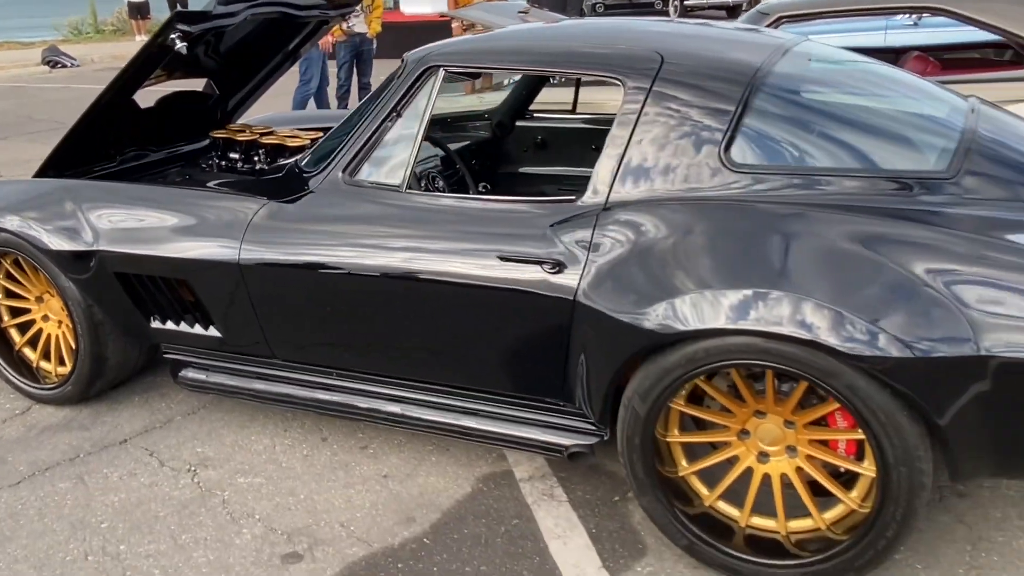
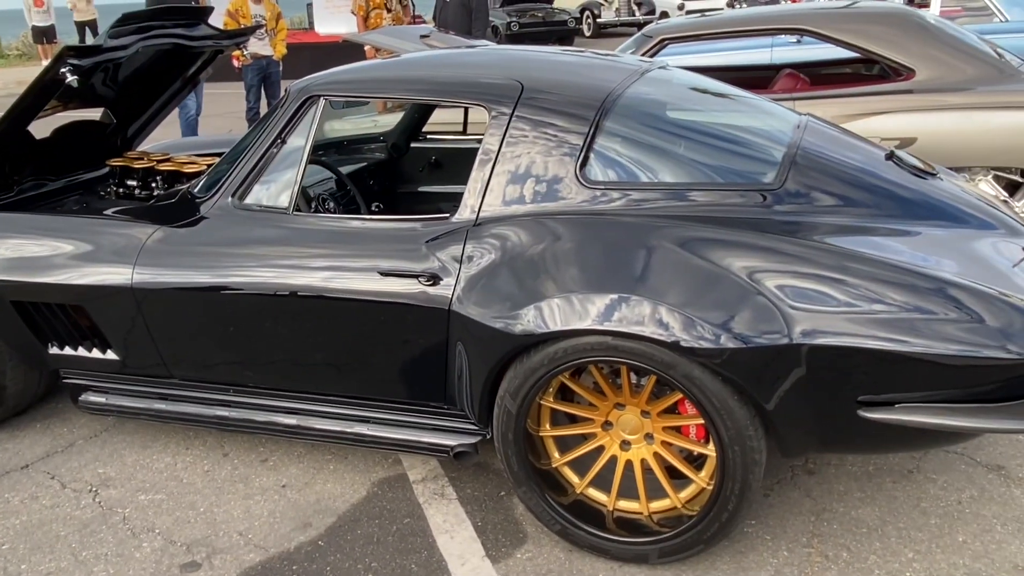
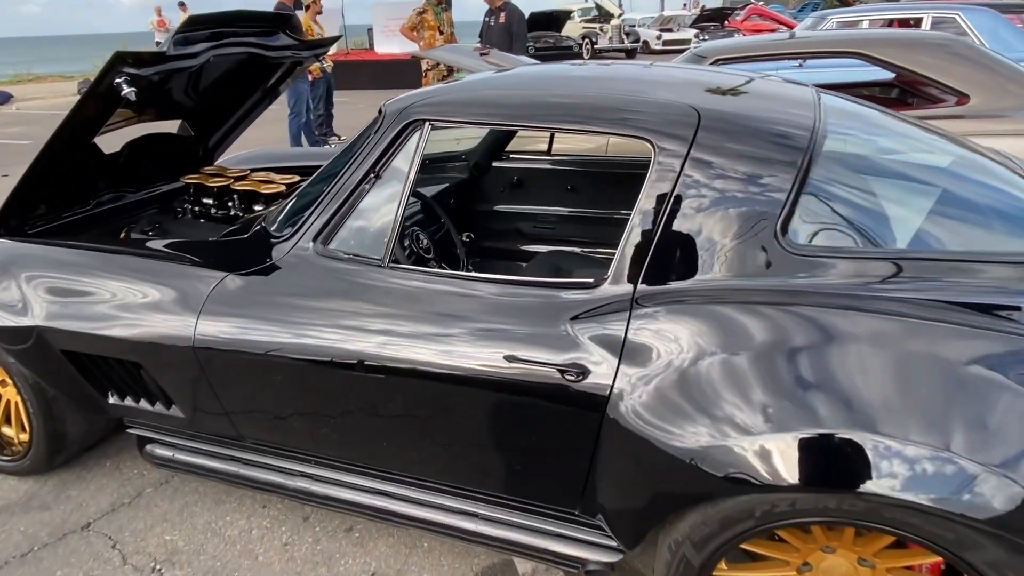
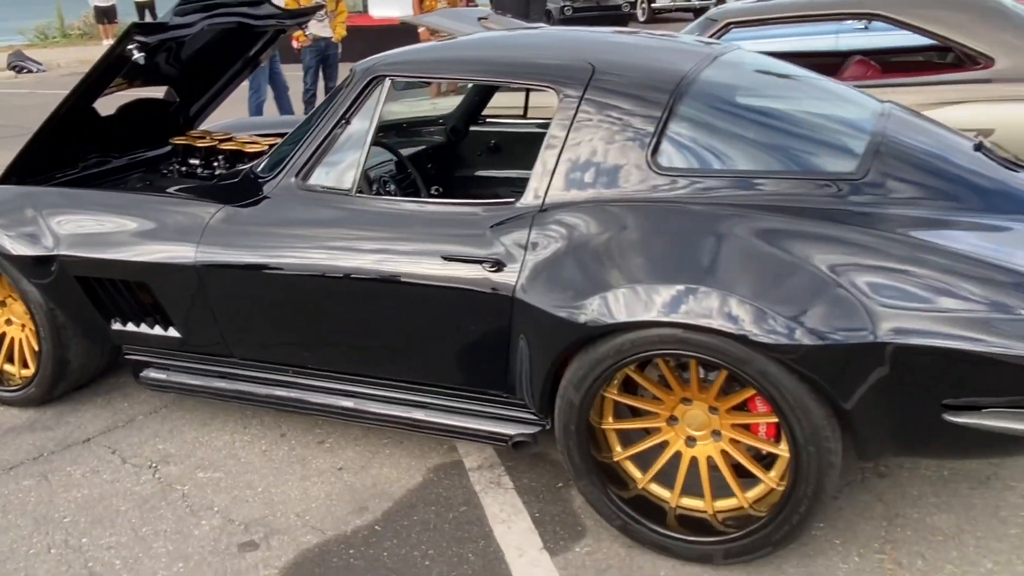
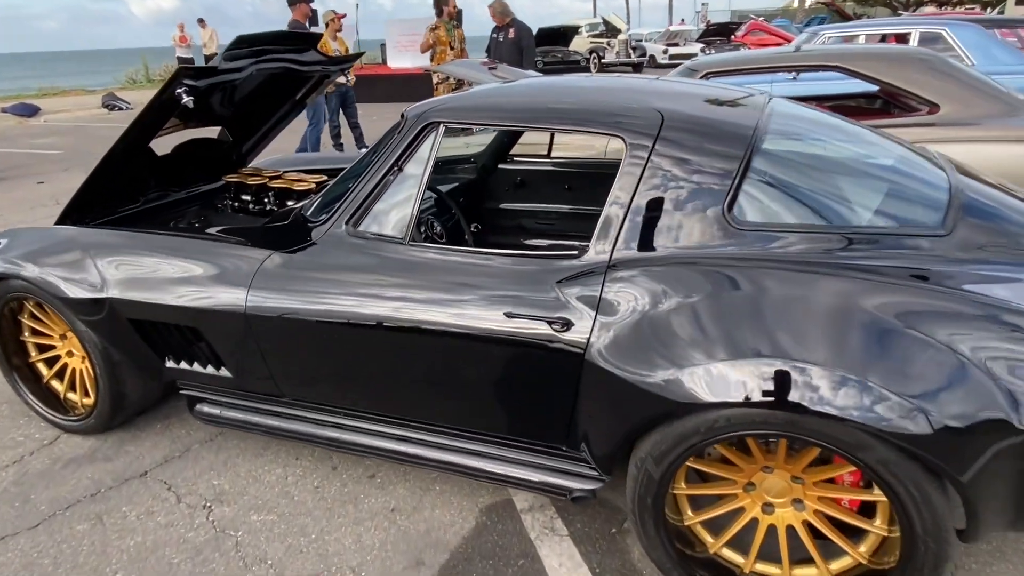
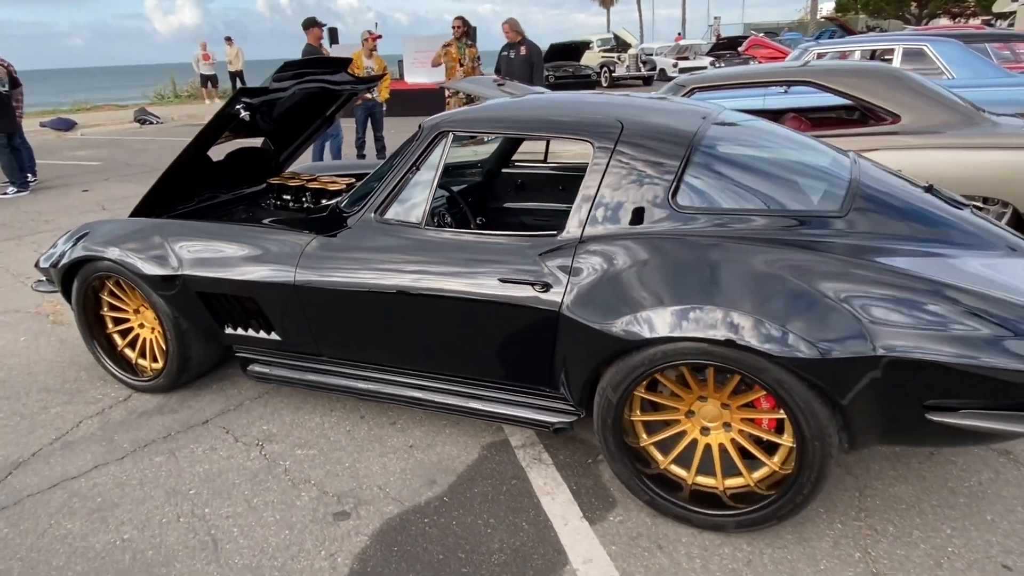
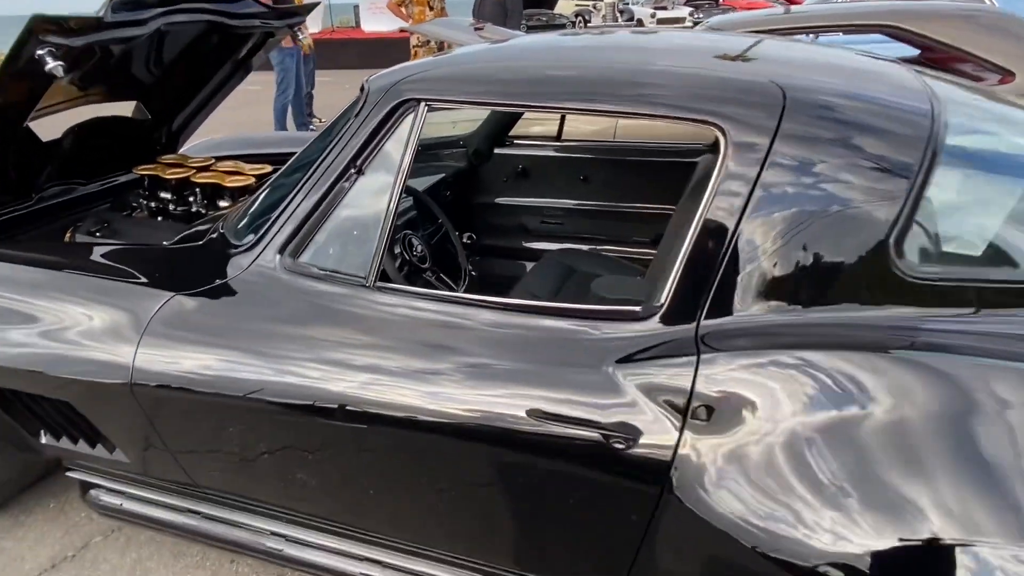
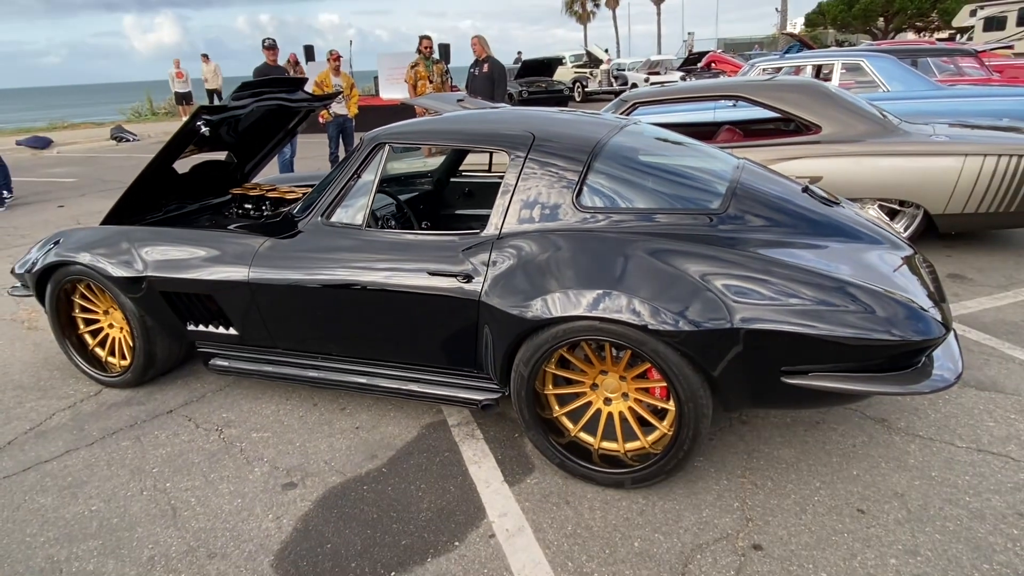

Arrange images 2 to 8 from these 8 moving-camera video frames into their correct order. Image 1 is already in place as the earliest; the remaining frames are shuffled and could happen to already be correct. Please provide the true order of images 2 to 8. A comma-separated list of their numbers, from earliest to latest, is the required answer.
4, 2, 8, 6, 5, 3, 7
